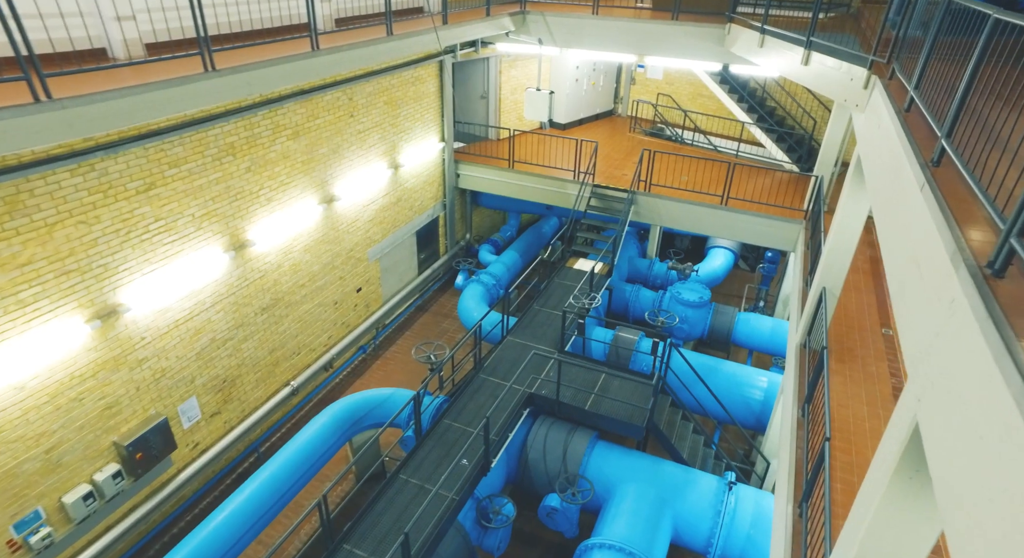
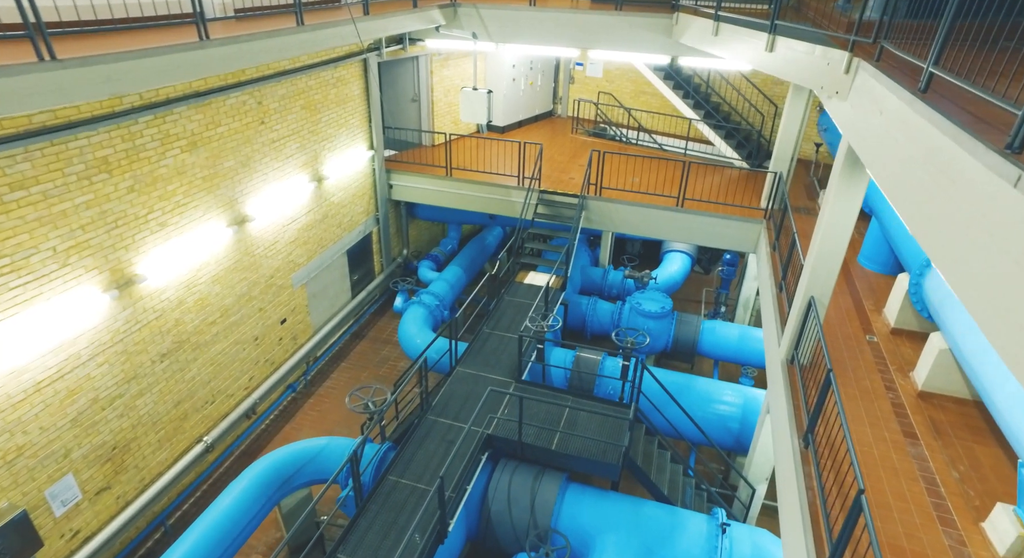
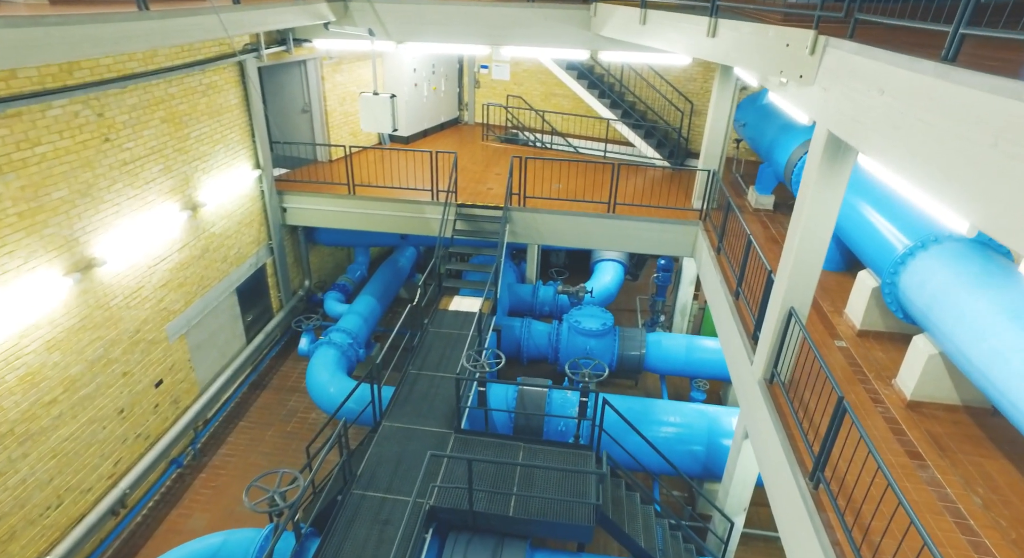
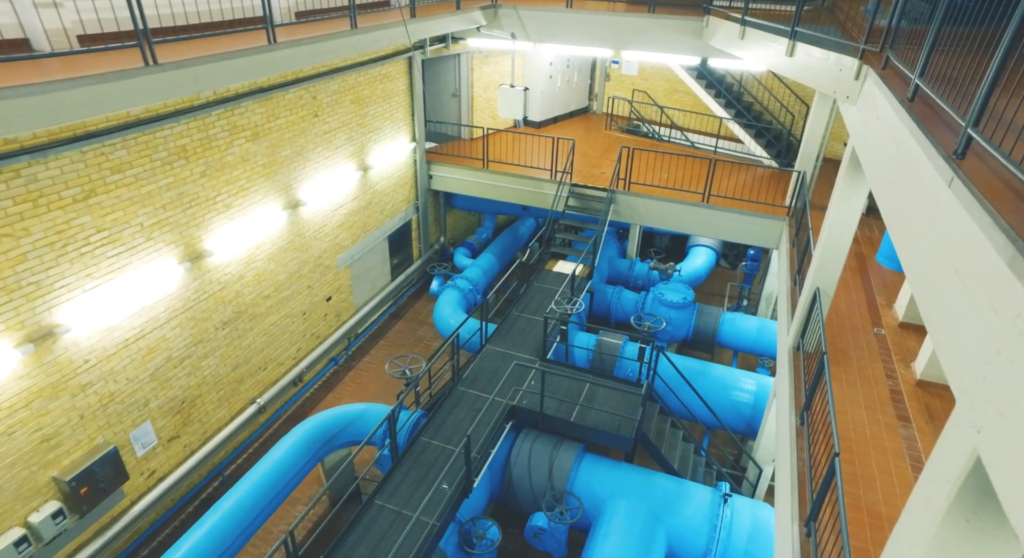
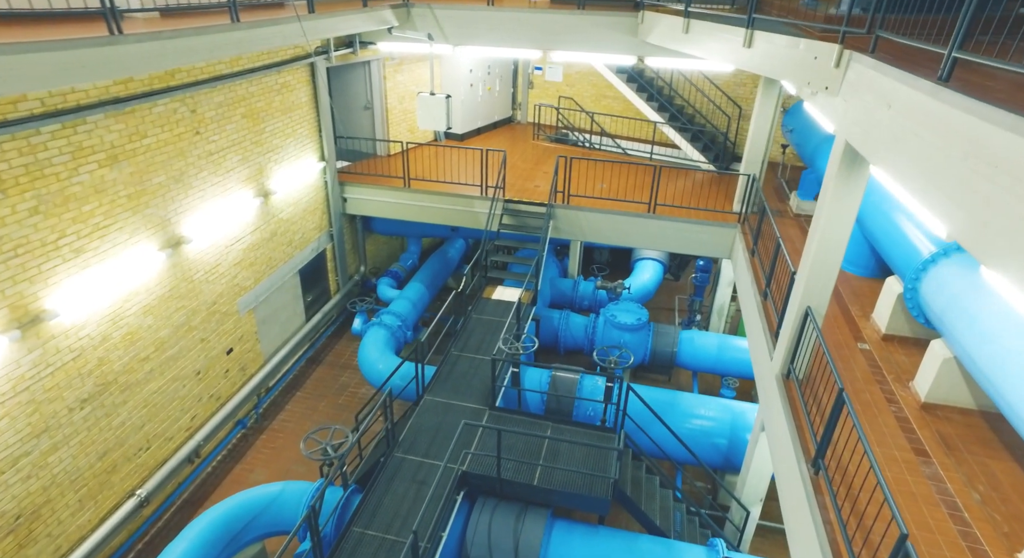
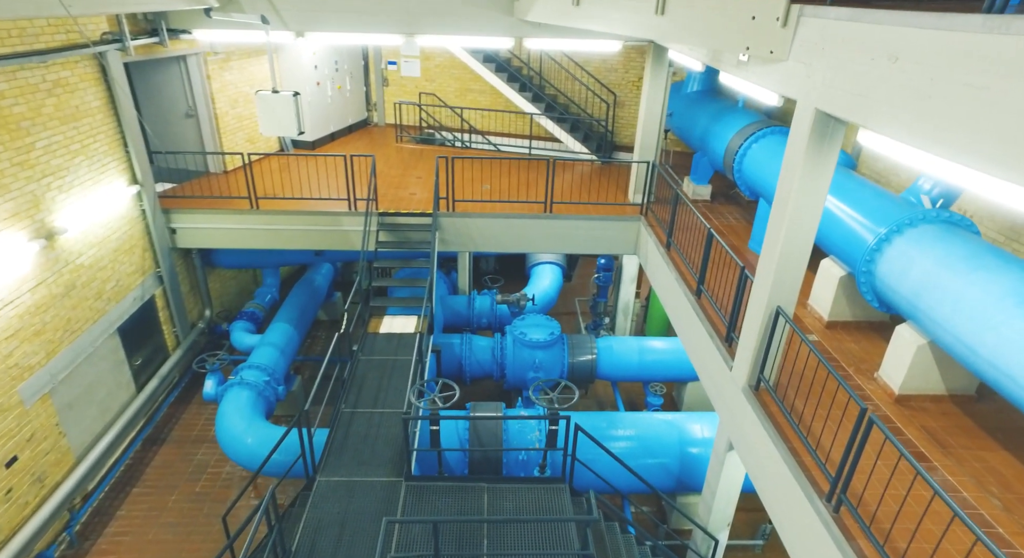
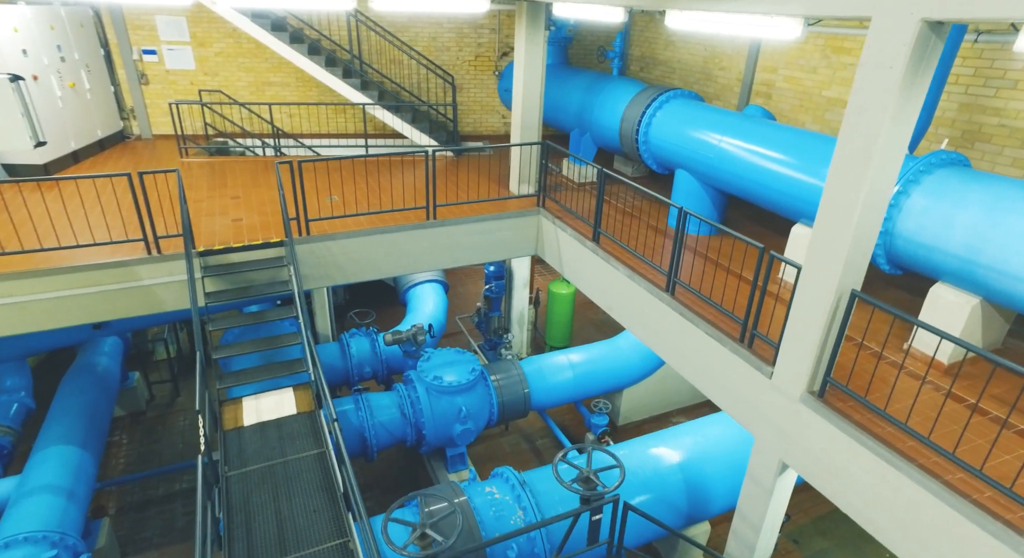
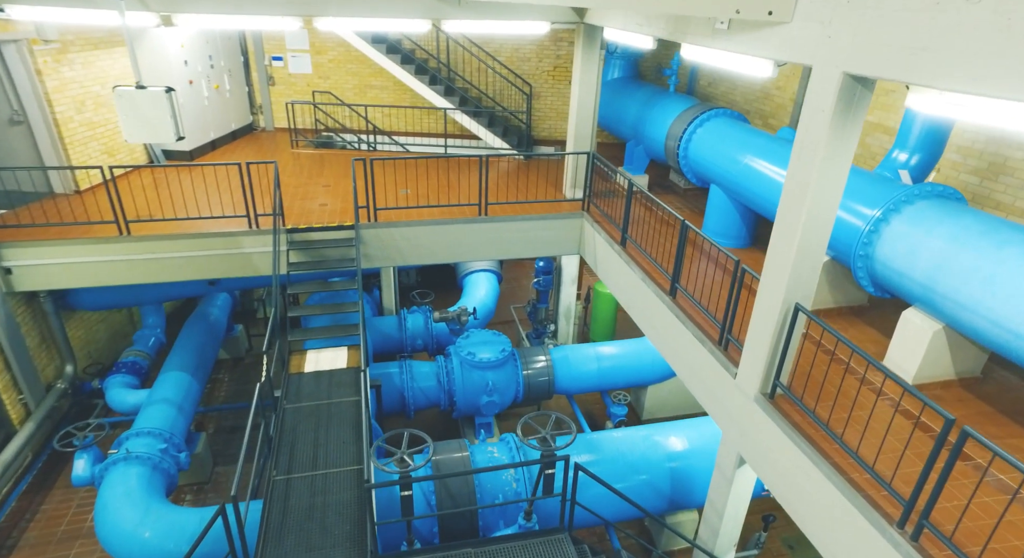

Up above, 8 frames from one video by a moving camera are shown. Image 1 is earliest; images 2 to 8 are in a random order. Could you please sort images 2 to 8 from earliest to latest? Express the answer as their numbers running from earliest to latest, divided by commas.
4, 2, 5, 3, 6, 8, 7
